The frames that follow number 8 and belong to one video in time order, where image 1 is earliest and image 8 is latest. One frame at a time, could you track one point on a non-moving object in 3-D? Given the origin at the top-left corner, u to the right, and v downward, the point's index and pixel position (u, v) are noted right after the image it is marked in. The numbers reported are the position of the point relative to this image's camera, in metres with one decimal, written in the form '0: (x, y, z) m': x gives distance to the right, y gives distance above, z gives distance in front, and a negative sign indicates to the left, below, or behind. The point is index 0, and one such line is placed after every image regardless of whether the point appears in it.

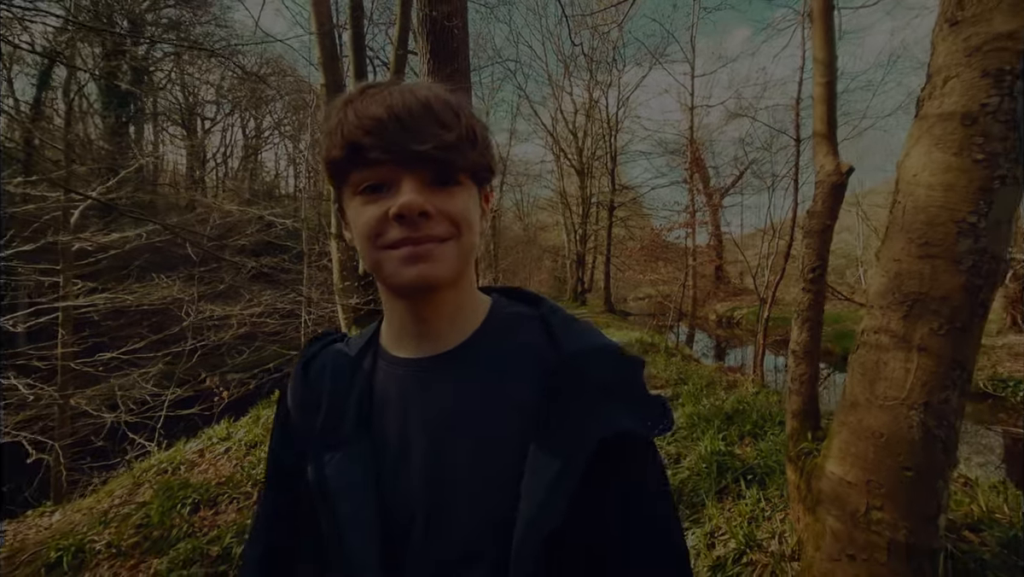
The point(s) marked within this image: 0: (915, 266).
0: (+1.4, +0.1, +1.7) m
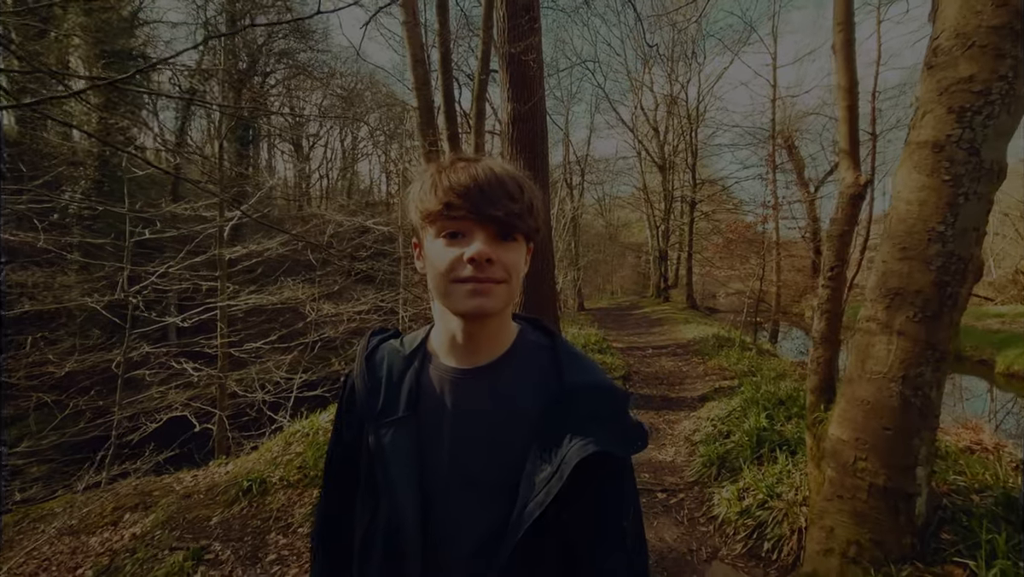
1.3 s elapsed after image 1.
0: (+1.7, +0.1, +2.2) m
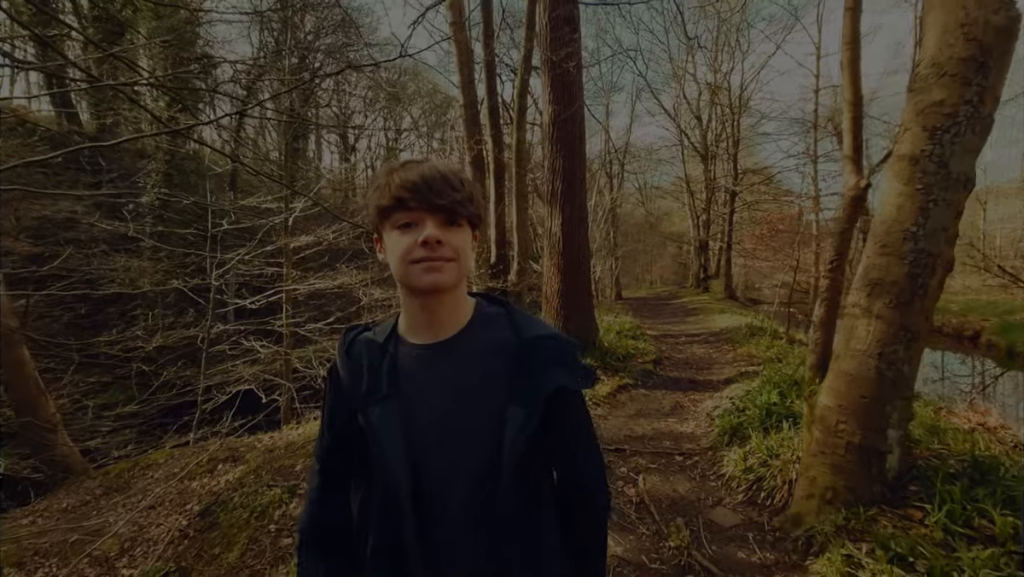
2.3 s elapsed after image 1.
0: (+1.9, +0.2, +2.5) m
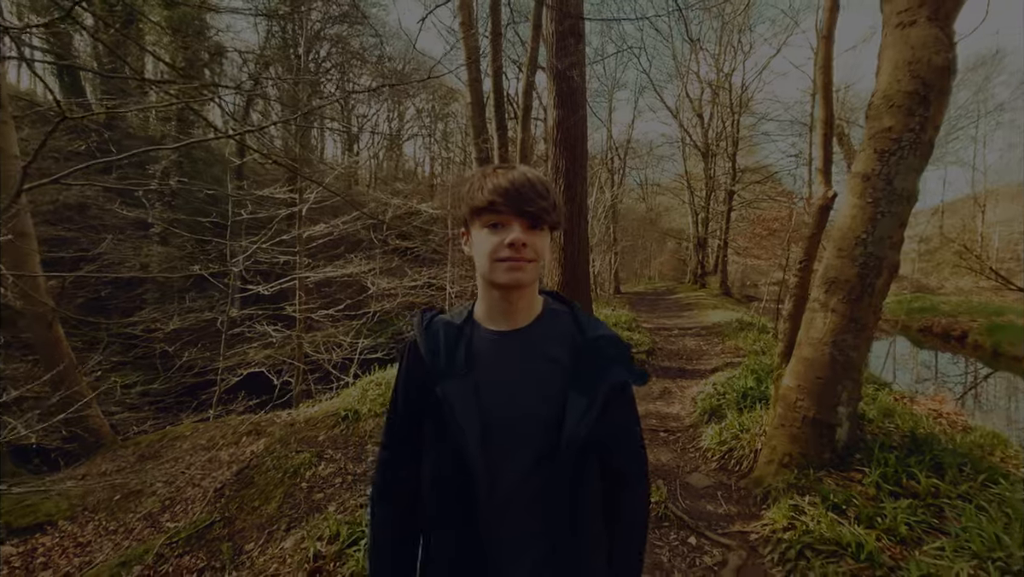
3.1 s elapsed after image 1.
0: (+2.0, +0.2, +3.0) m
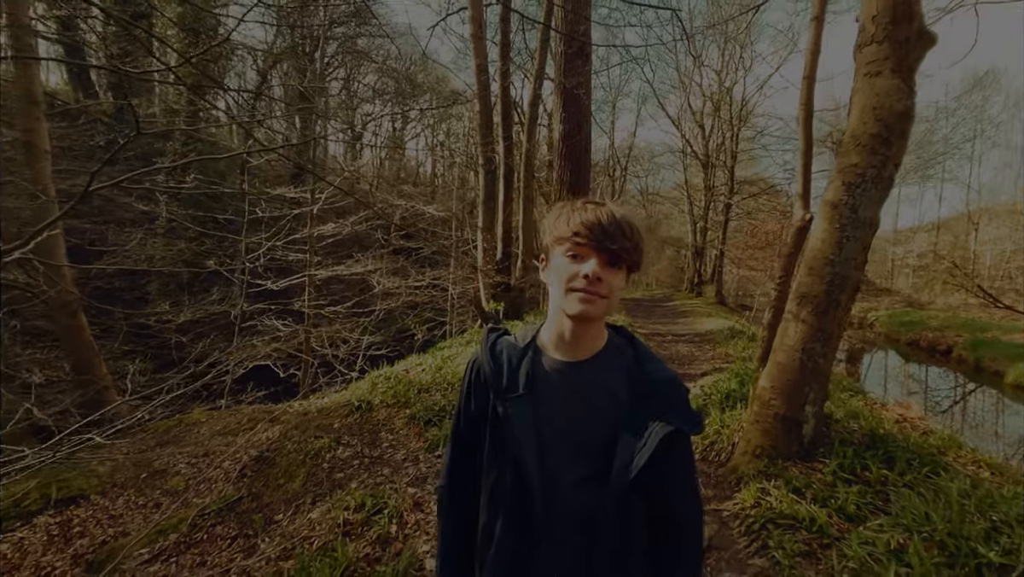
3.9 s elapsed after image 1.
0: (+2.0, +0.1, +3.4) m
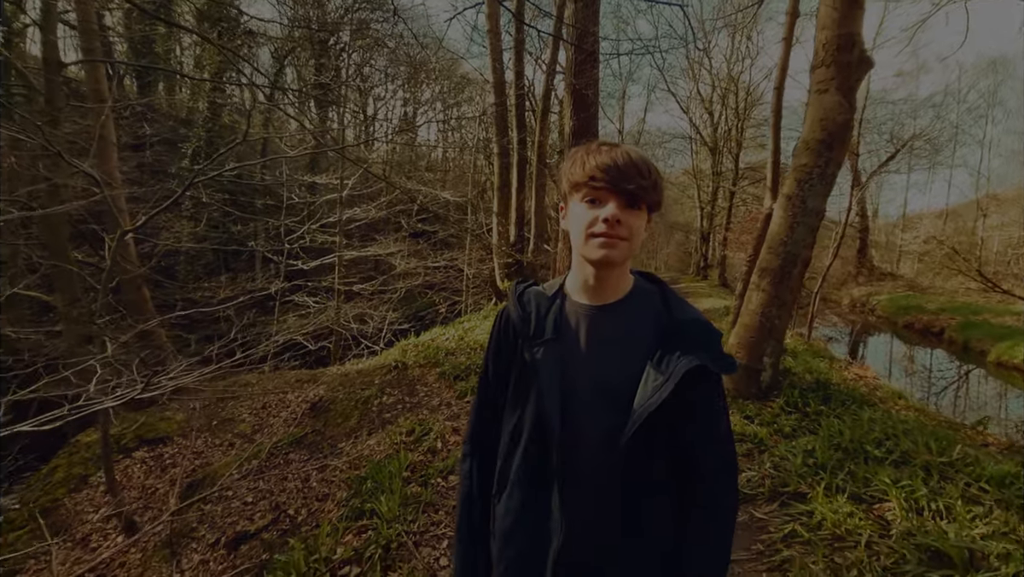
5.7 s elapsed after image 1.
0: (+2.2, +0.3, +4.2) m
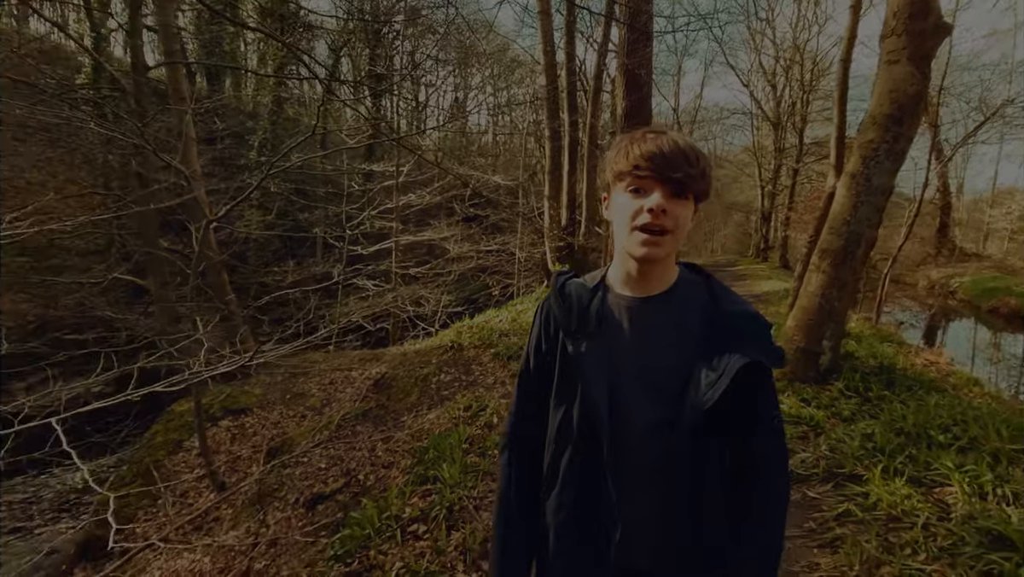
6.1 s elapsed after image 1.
0: (+2.6, +0.4, +4.1) m
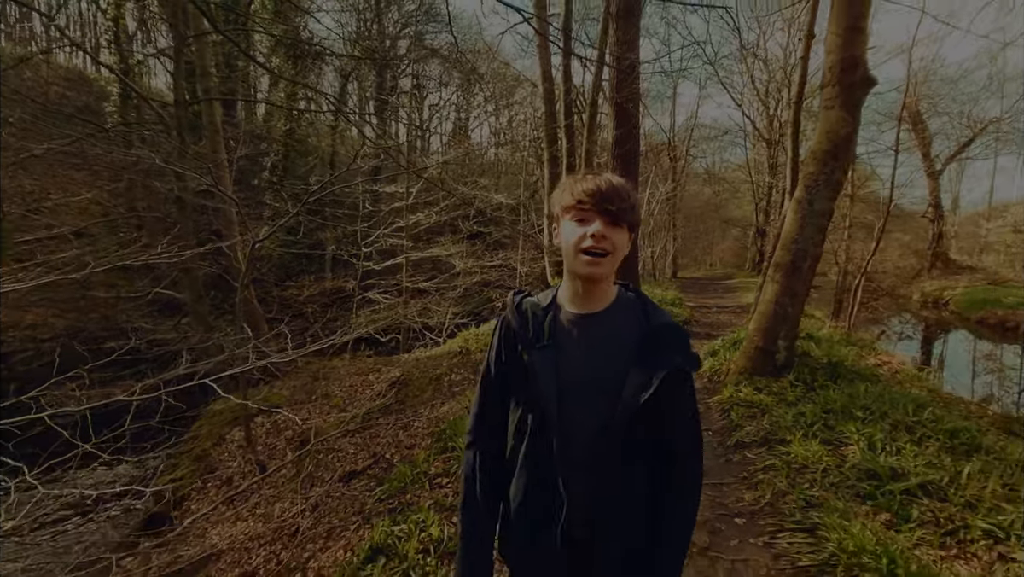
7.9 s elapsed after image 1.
0: (+2.7, +0.4, +4.9) m
